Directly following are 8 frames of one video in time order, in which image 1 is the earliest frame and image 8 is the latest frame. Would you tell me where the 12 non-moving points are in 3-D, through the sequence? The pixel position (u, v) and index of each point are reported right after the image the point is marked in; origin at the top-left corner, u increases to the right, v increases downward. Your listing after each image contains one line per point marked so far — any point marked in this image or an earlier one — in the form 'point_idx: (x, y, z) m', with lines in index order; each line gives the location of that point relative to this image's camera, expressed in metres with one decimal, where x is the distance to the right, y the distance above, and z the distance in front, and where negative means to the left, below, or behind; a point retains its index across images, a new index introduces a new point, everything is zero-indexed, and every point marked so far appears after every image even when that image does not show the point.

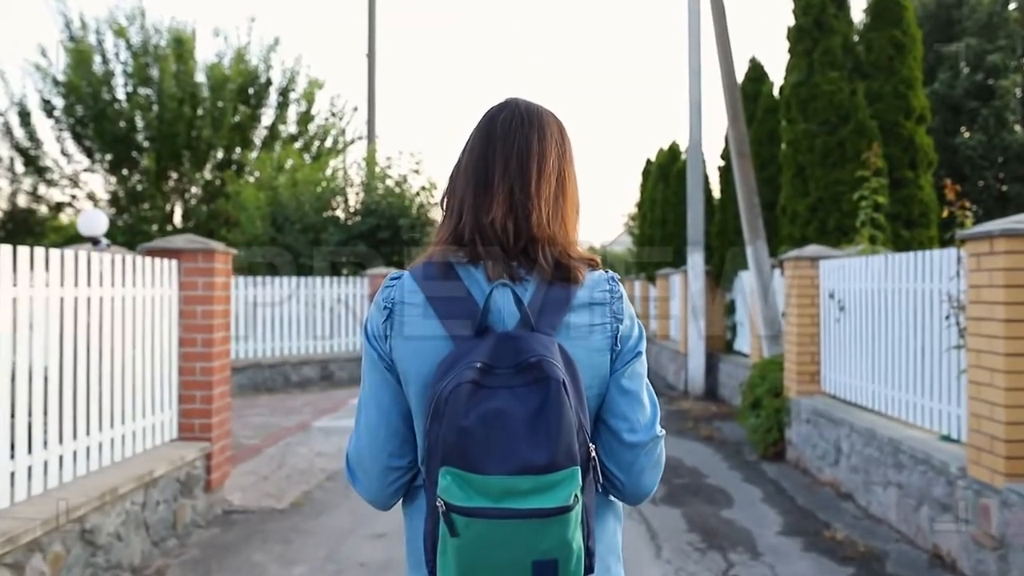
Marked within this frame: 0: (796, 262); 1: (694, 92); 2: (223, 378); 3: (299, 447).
0: (+2.5, +0.2, +9.1) m
1: (+2.7, +2.9, +15.0) m
2: (-2.0, -0.6, +6.9) m
3: (-1.9, -1.5, +9.2) m
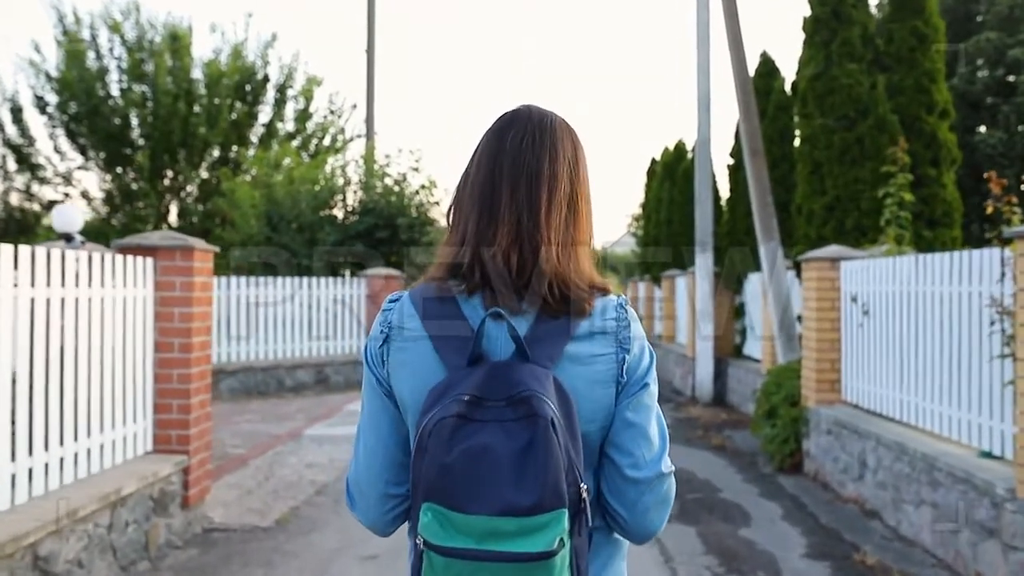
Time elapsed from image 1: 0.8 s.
0: (+2.6, +0.2, +8.6) m
1: (+2.7, +2.9, +14.5) m
2: (-2.0, -0.6, +6.4) m
3: (-1.9, -1.5, +8.7) m
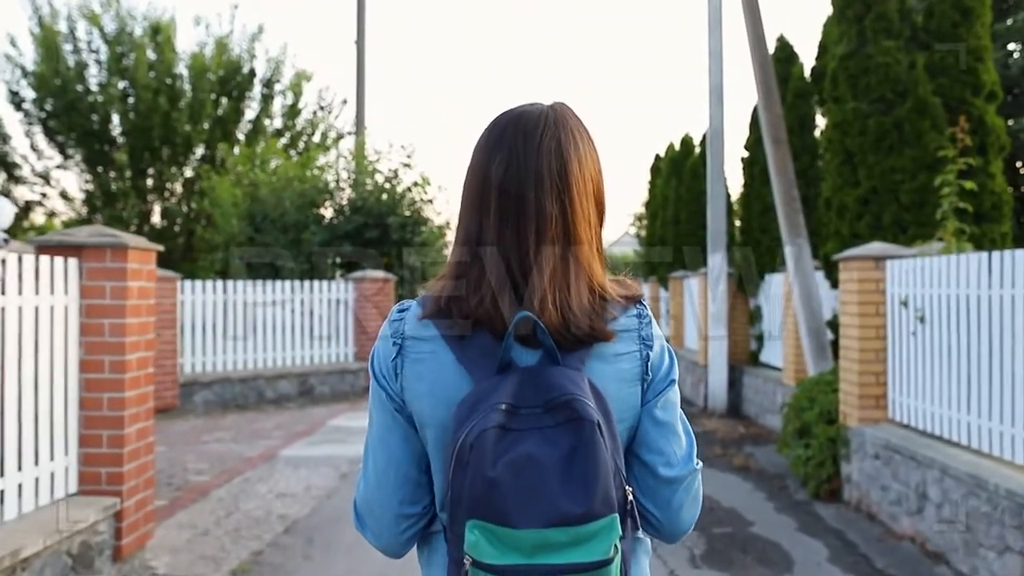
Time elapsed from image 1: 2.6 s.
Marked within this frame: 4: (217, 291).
0: (+2.6, +0.2, +7.5) m
1: (+2.7, +2.9, +13.5) m
2: (-2.0, -0.6, +5.4) m
3: (-1.9, -1.5, +7.6) m
4: (-4.0, 0.0, +13.7) m
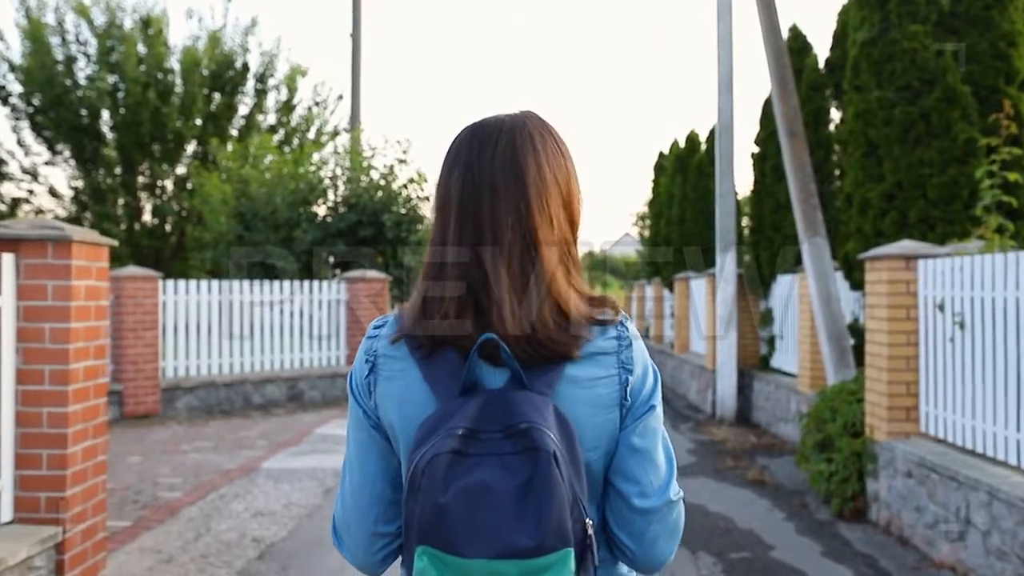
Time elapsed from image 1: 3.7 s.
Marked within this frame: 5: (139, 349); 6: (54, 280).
0: (+2.6, +0.2, +6.9) m
1: (+2.7, +2.8, +12.9) m
2: (-2.0, -0.6, +4.7) m
3: (-1.9, -1.5, +7.0) m
4: (-4.0, 0.0, +13.1) m
5: (-4.4, -0.7, +11.9) m
6: (-2.0, 0.0, +4.5) m
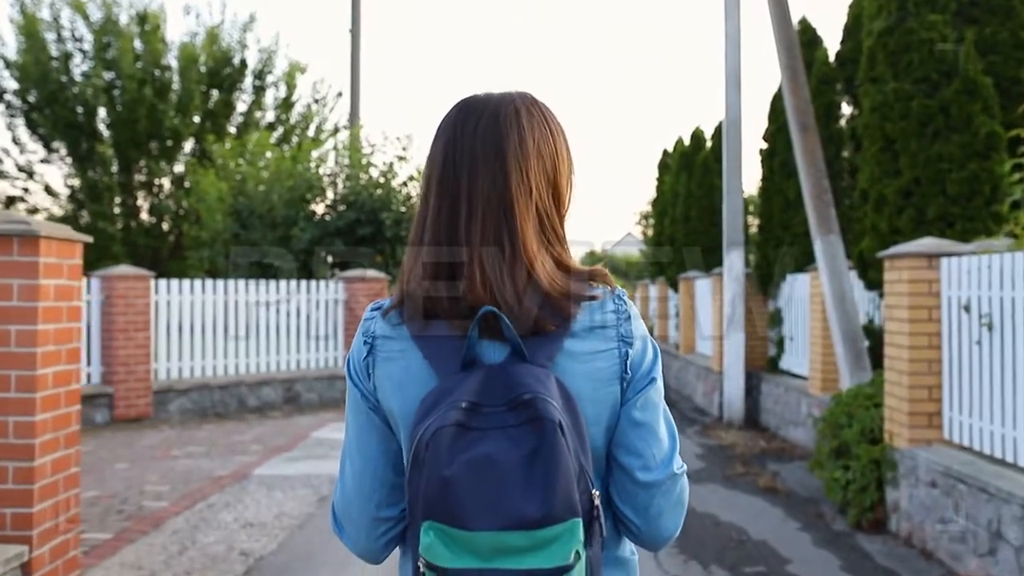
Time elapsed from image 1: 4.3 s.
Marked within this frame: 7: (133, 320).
0: (+2.6, +0.2, +6.6) m
1: (+2.7, +2.8, +12.5) m
2: (-2.0, -0.6, +4.4) m
3: (-1.9, -1.5, +6.7) m
4: (-4.0, 0.0, +12.8) m
5: (-4.4, -0.7, +11.5) m
6: (-2.0, 0.0, +4.1) m
7: (-4.4, -0.4, +11.6) m
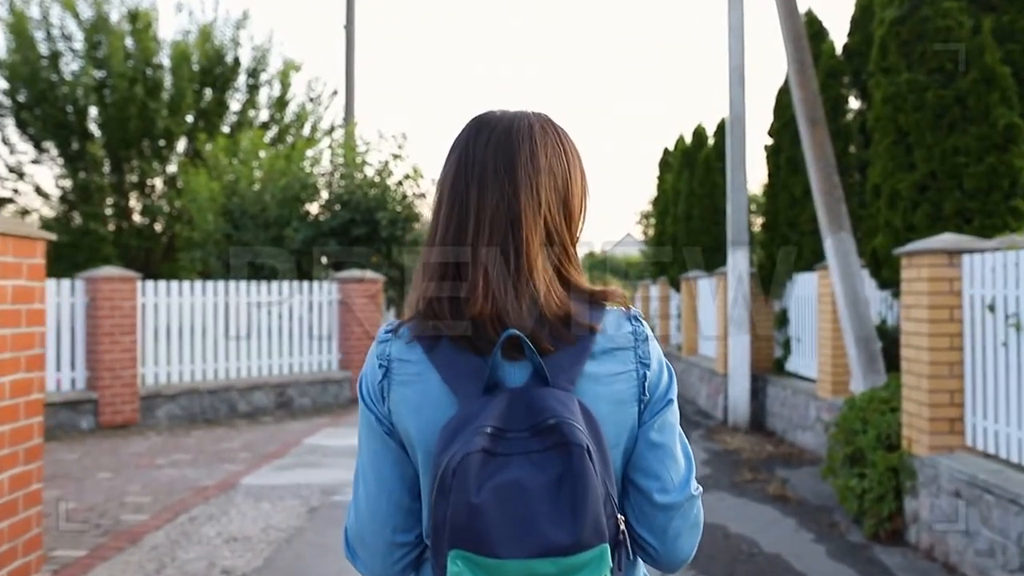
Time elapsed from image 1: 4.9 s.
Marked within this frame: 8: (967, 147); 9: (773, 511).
0: (+2.6, +0.2, +6.2) m
1: (+2.7, +2.8, +12.2) m
2: (-2.0, -0.6, +4.1) m
3: (-1.9, -1.5, +6.4) m
4: (-4.0, -0.1, +12.4) m
5: (-4.4, -0.7, +11.2) m
6: (-2.0, 0.0, +3.8) m
7: (-4.4, -0.4, +11.3) m
8: (+3.5, +1.1, +7.7) m
9: (+1.9, -1.7, +7.5) m
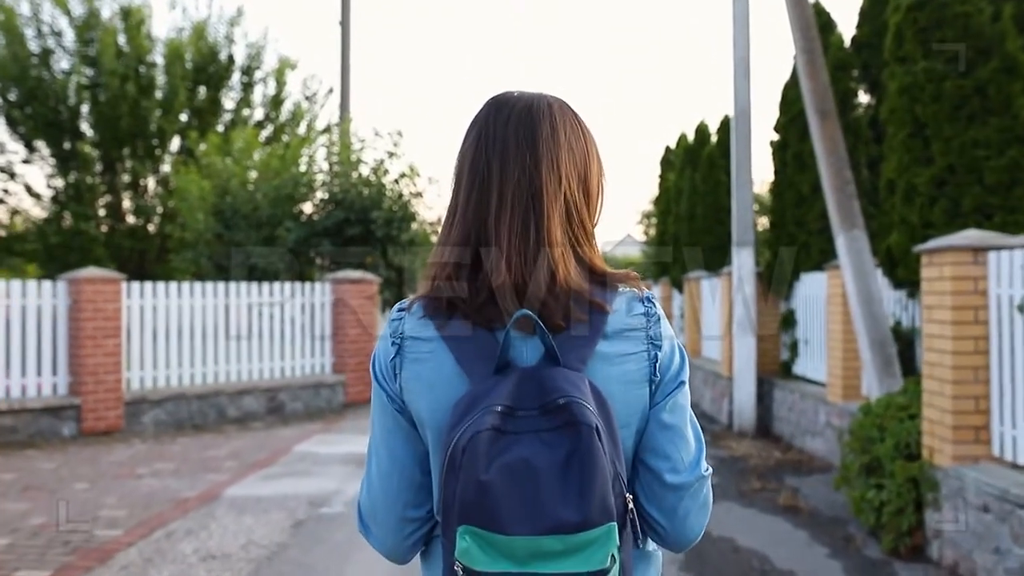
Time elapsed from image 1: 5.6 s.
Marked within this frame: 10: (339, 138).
0: (+2.5, +0.2, +5.8) m
1: (+2.7, +2.8, +11.8) m
2: (-2.0, -0.7, +3.7) m
3: (-1.9, -1.5, +6.0) m
4: (-4.0, -0.1, +12.1) m
5: (-4.4, -0.8, +10.8) m
6: (-2.0, 0.0, +3.4) m
7: (-4.4, -0.4, +10.9) m
8: (+3.5, +1.1, +7.3) m
9: (+1.9, -1.7, +7.1) m
10: (-3.0, +2.6, +17.4) m
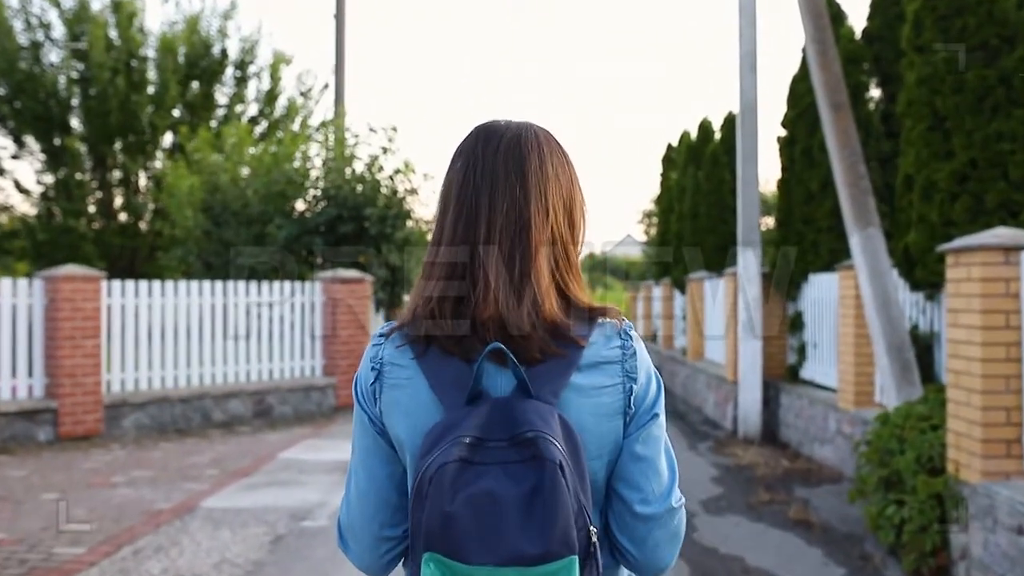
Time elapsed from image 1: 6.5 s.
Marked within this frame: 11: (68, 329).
0: (+2.5, +0.2, +5.4) m
1: (+2.7, +2.8, +11.4) m
2: (-2.0, -0.6, +3.3) m
3: (-2.0, -1.5, +5.5) m
4: (-4.0, -0.1, +11.6) m
5: (-4.4, -0.7, +10.4) m
6: (-2.1, 0.0, +3.0) m
7: (-4.4, -0.4, +10.5) m
8: (+3.4, +1.1, +6.9) m
9: (+1.9, -1.7, +6.7) m
10: (-3.0, +2.6, +17.0) m
11: (-4.5, -0.4, +10.3) m
